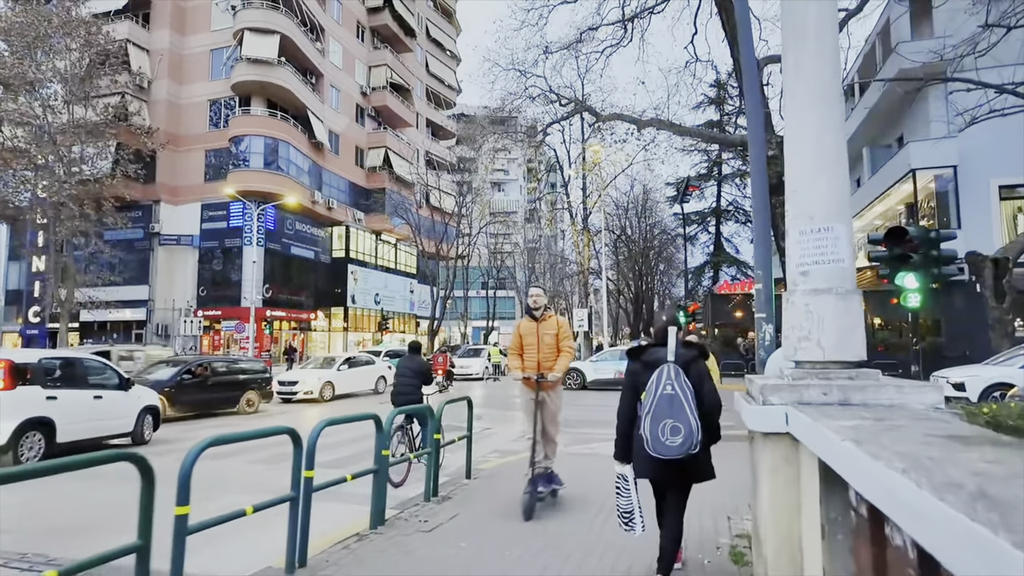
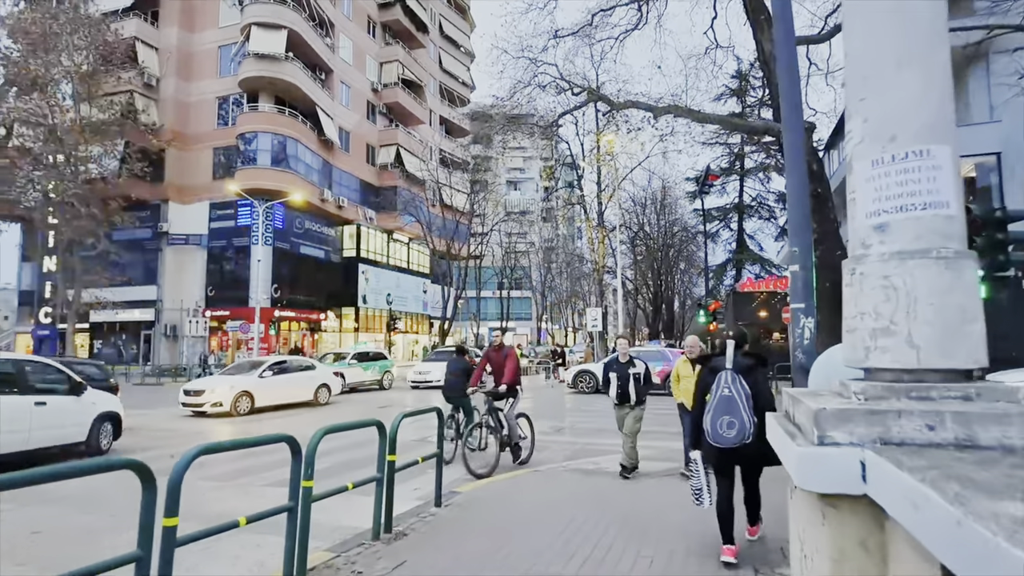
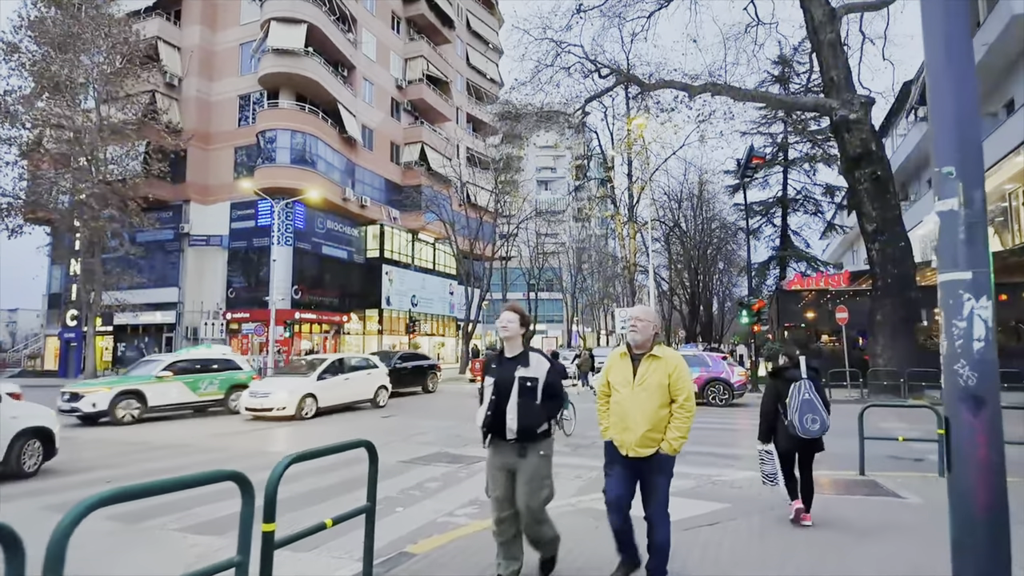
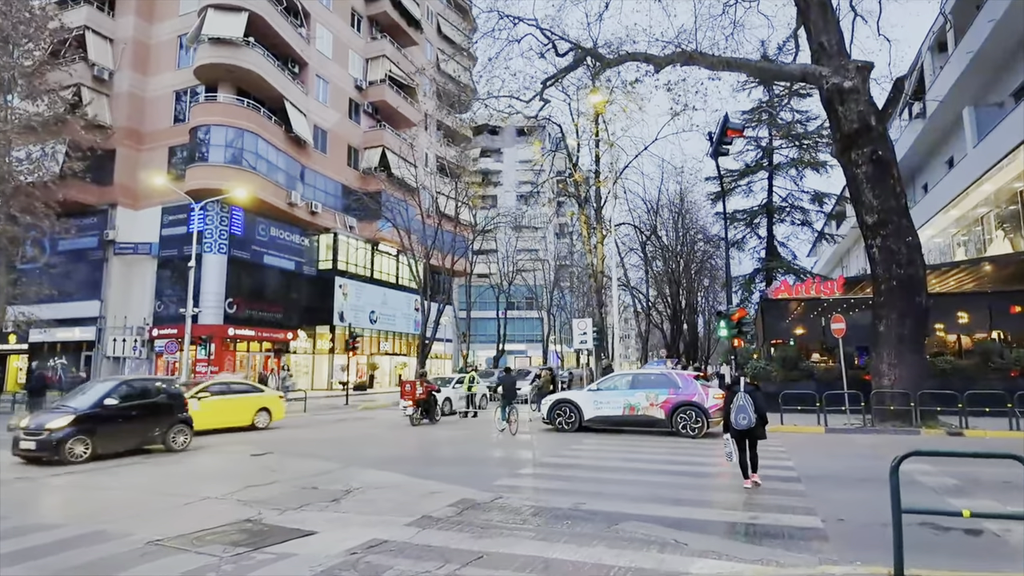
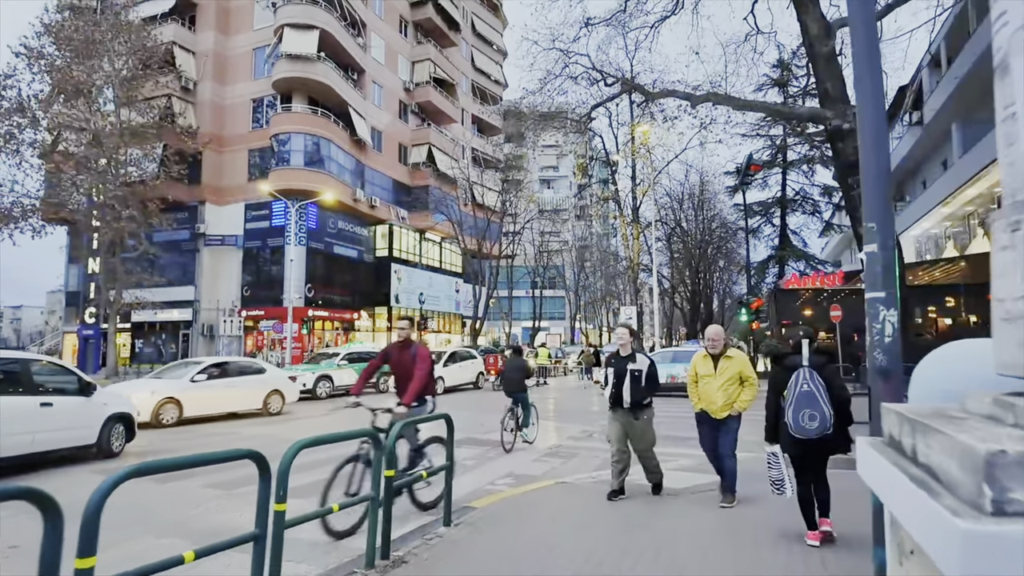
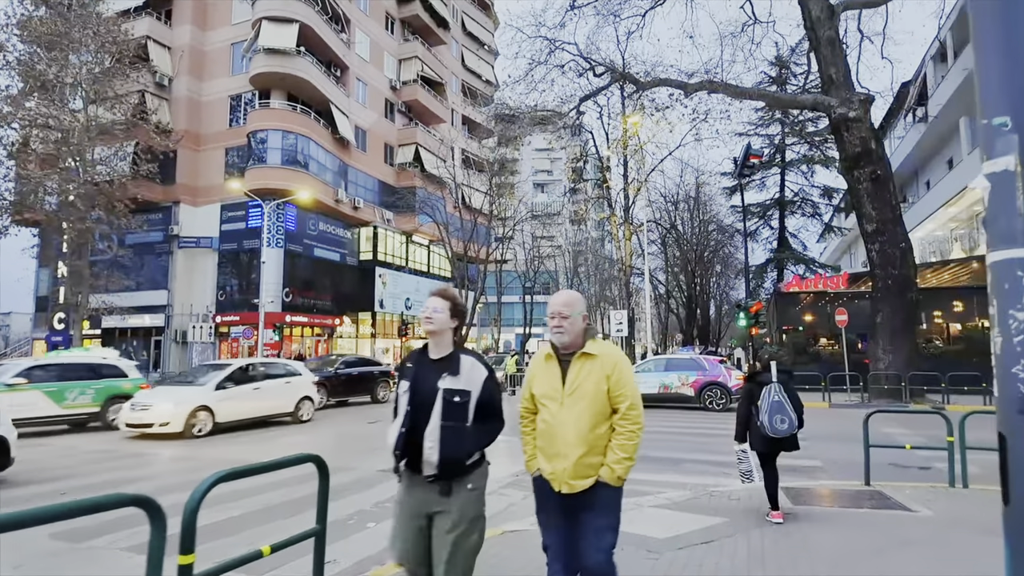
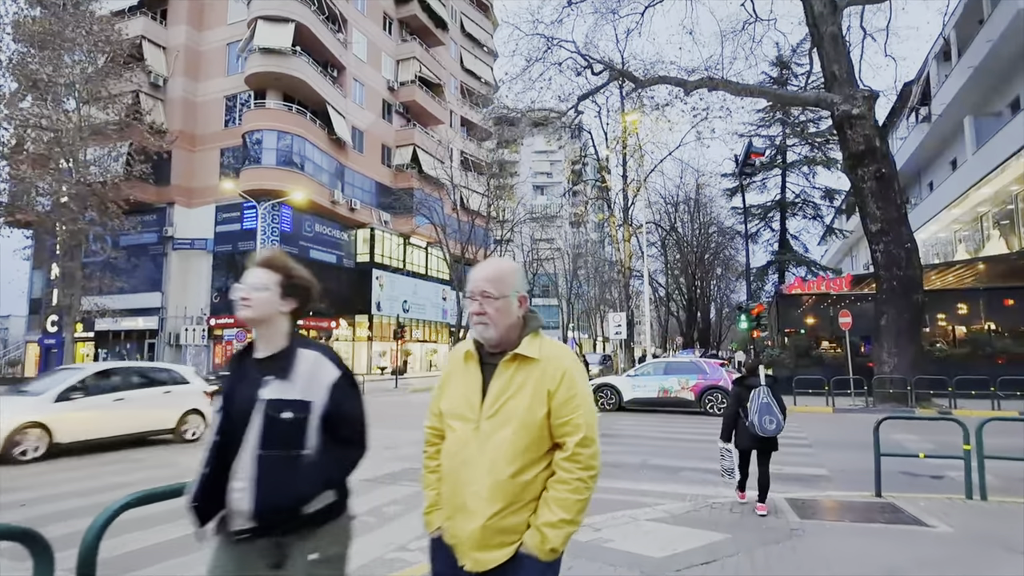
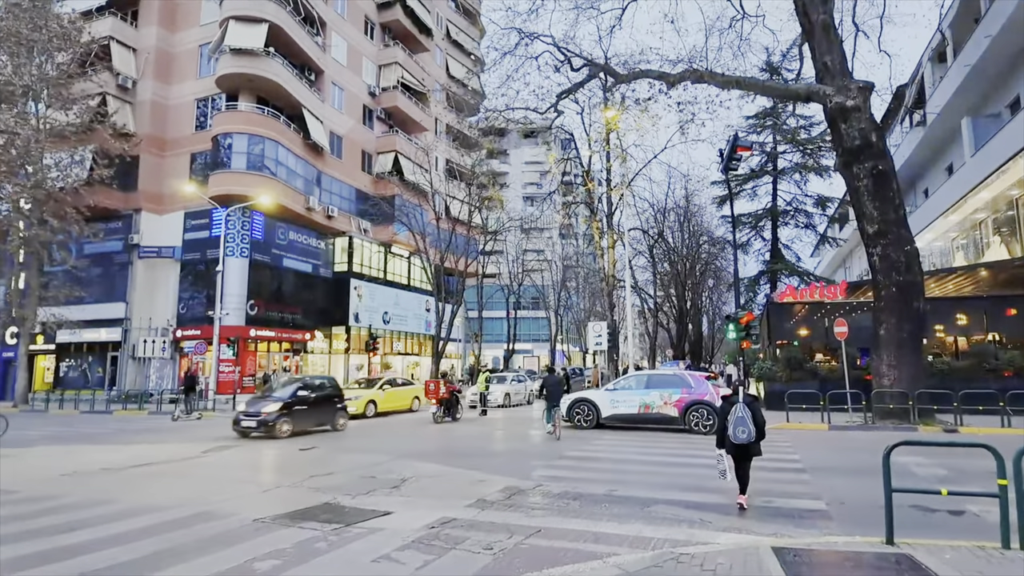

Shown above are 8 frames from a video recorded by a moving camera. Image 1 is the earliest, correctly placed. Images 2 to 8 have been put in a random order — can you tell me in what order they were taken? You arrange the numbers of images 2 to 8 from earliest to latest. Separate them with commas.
2, 5, 3, 6, 7, 8, 4
